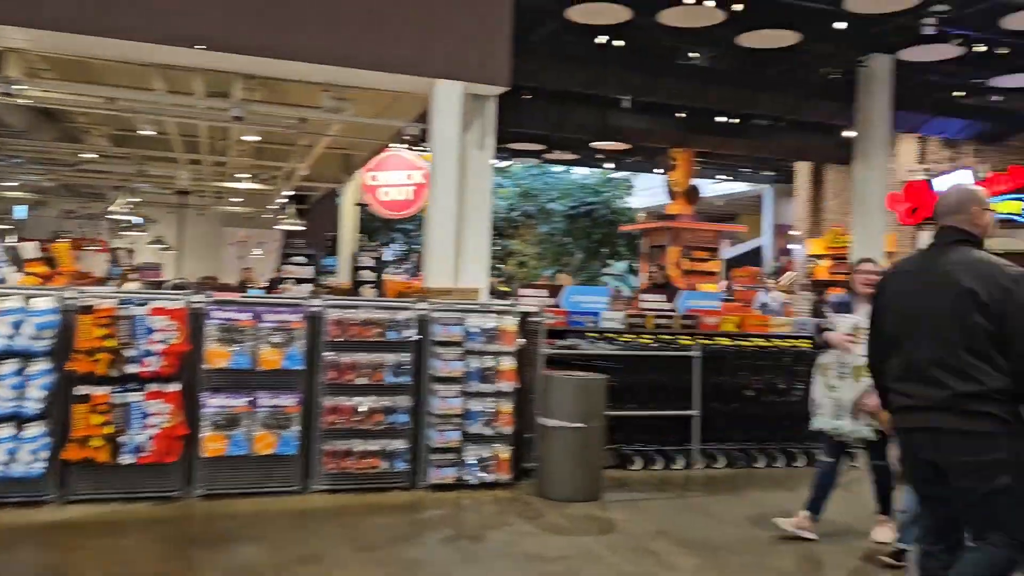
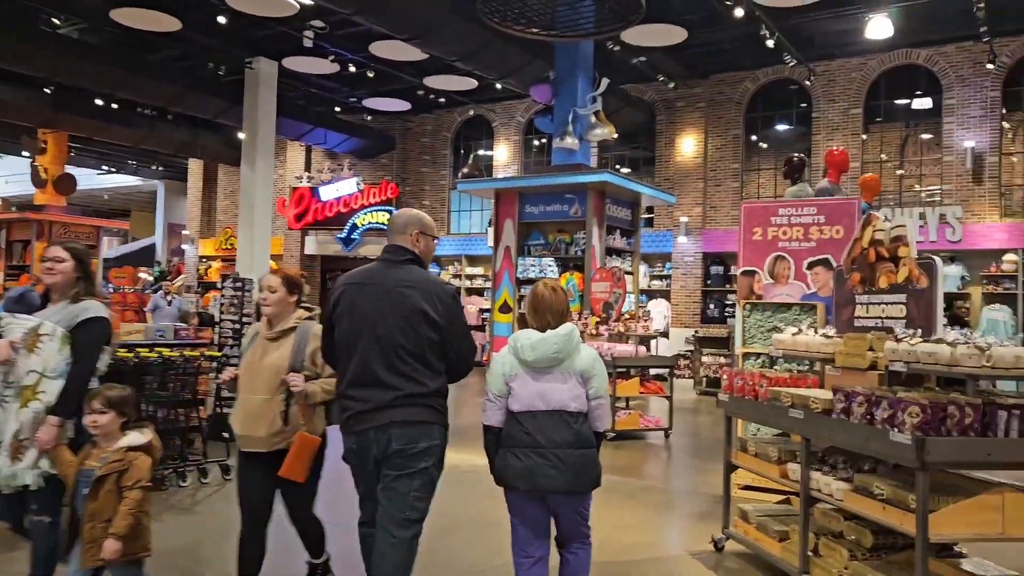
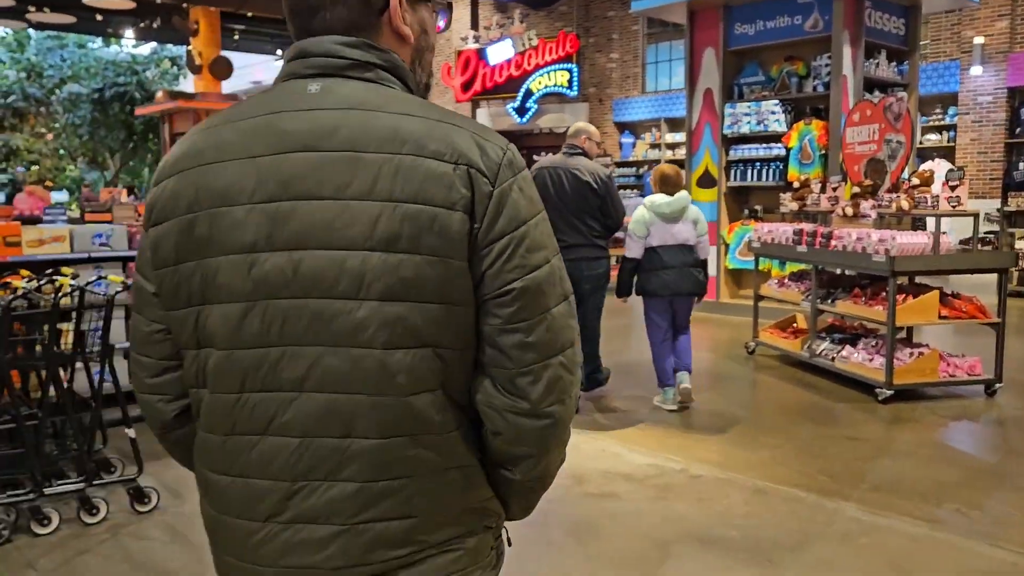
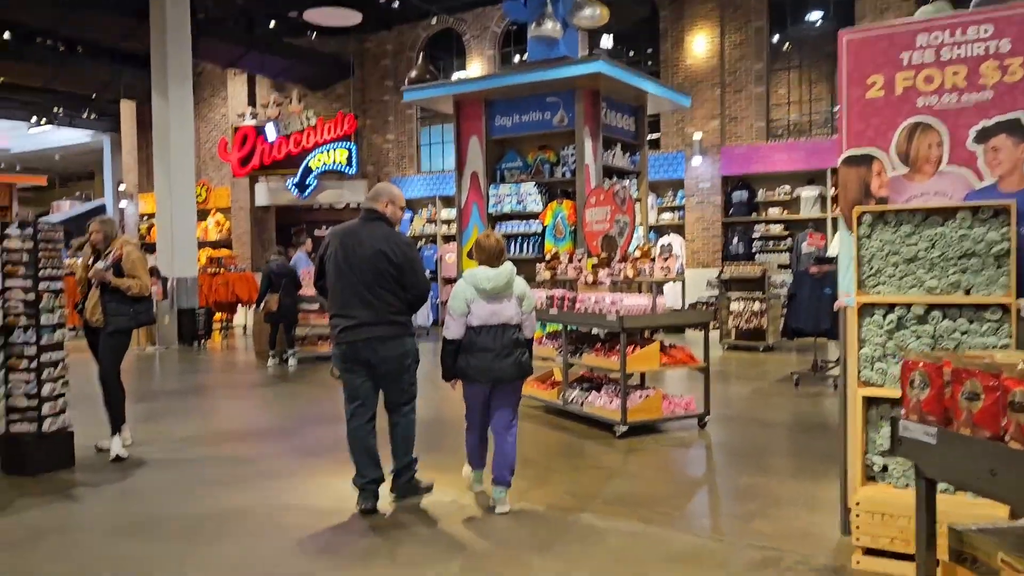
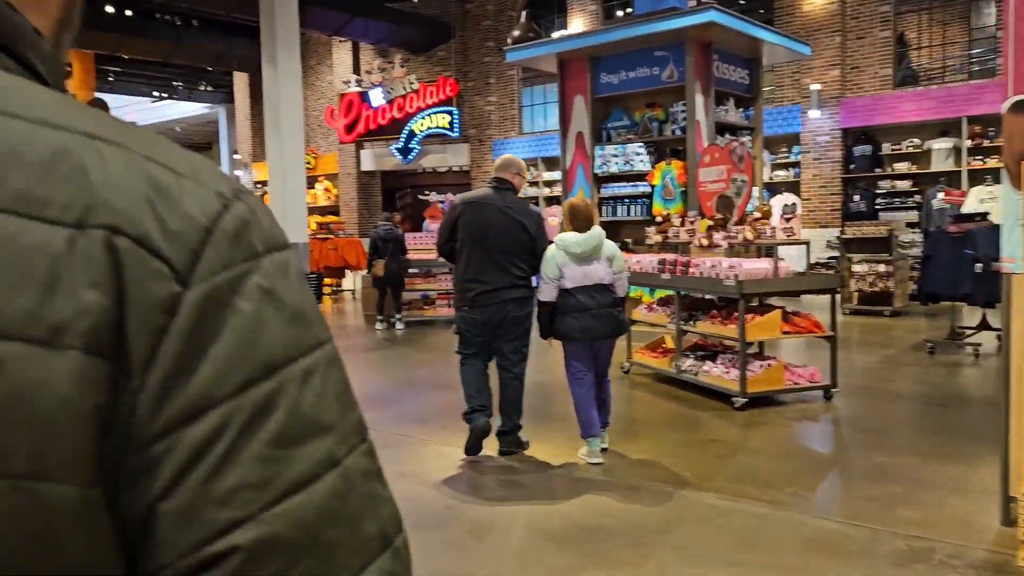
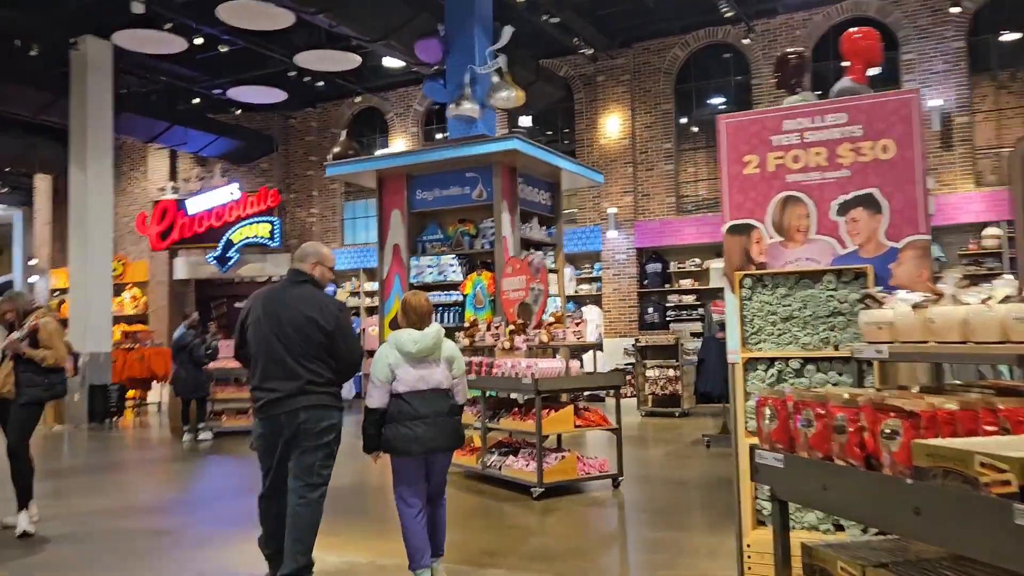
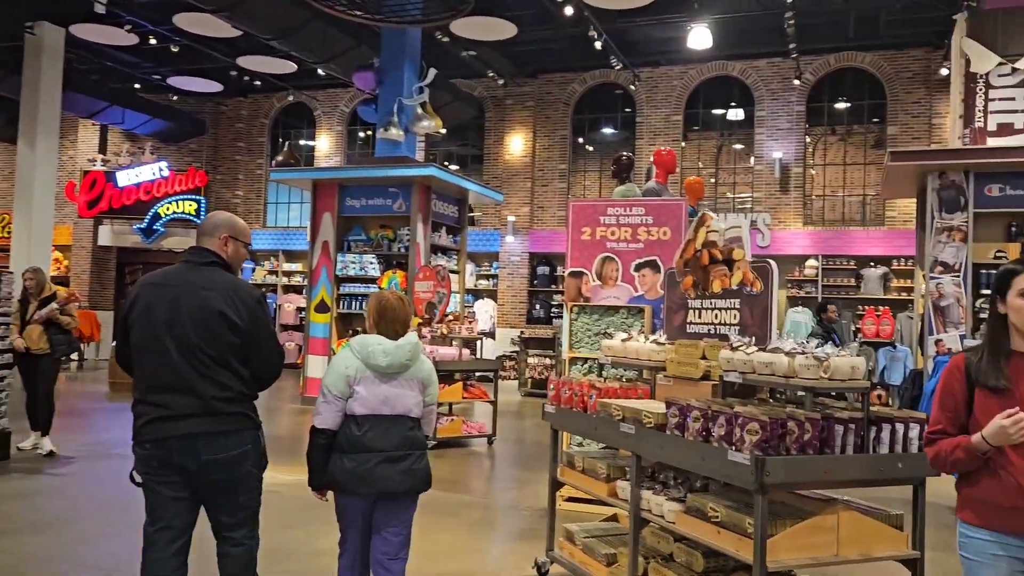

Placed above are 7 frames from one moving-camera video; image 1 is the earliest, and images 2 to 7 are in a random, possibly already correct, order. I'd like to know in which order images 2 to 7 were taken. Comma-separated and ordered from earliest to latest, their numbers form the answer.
2, 7, 6, 4, 5, 3
